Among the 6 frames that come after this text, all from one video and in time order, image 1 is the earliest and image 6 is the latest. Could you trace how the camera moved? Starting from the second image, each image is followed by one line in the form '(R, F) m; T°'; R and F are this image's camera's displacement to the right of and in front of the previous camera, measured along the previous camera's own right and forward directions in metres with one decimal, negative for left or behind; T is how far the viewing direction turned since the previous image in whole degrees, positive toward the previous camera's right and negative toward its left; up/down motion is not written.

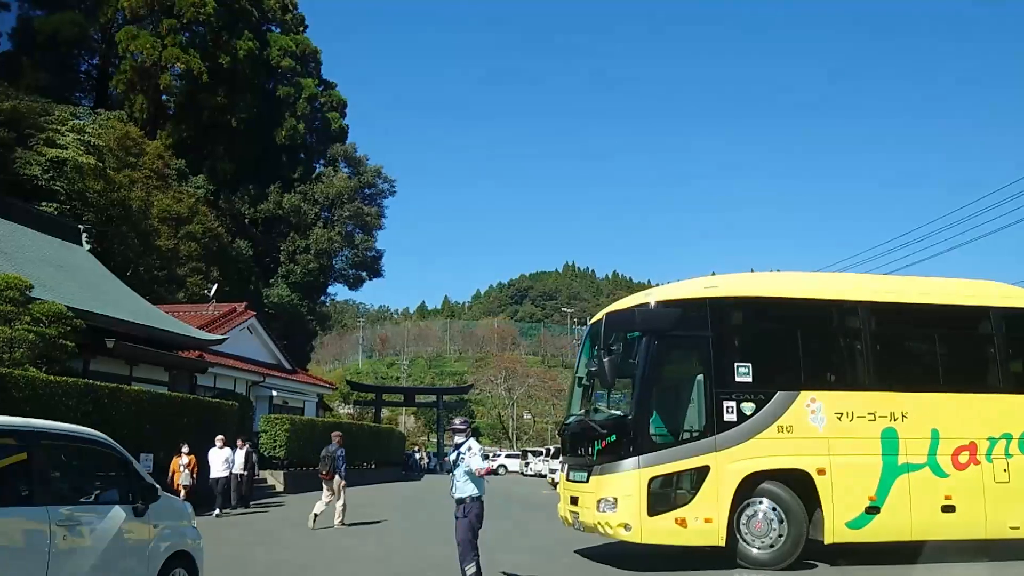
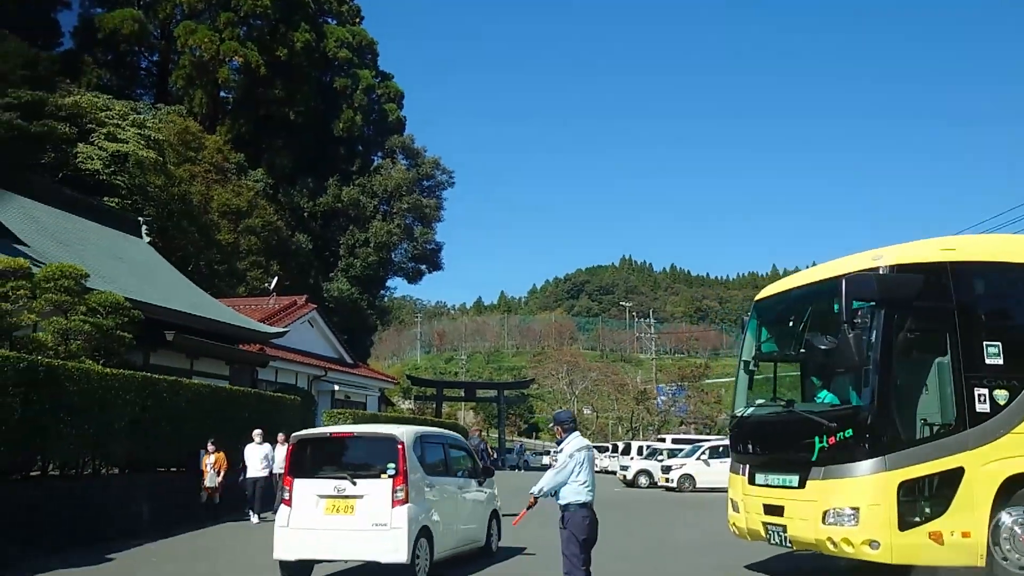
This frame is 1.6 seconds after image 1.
(-0.3, +0.9) m; -4°
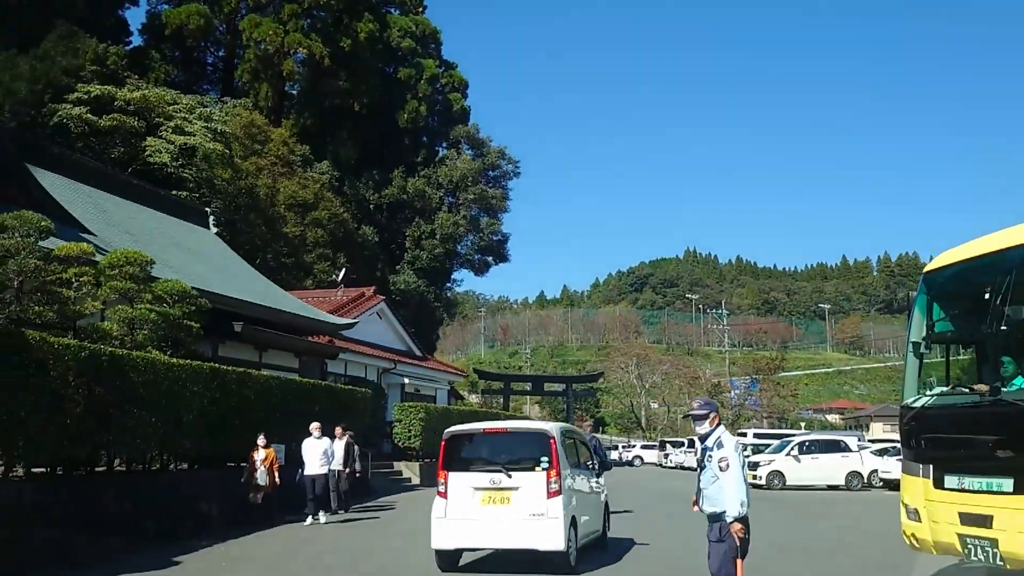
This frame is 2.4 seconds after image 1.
(-0.3, +0.8) m; -4°
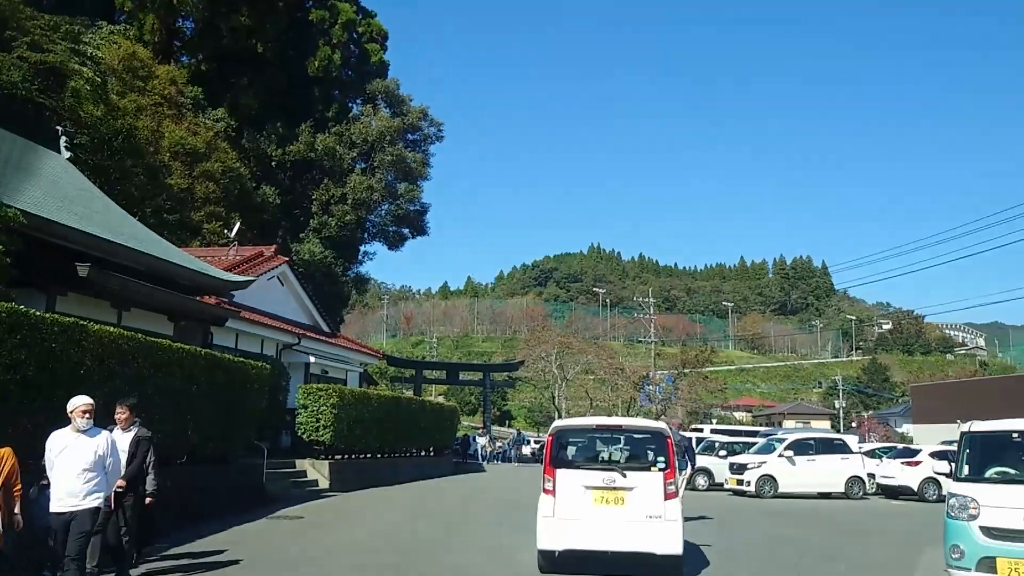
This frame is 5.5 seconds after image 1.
(-0.7, +3.9) m; +6°
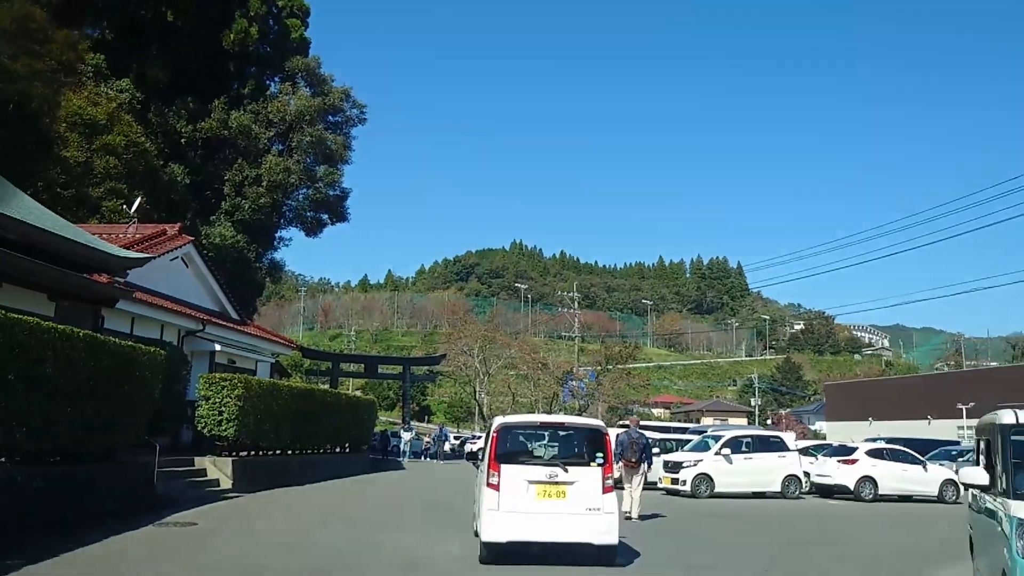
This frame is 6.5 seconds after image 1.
(-0.1, +1.1) m; +5°
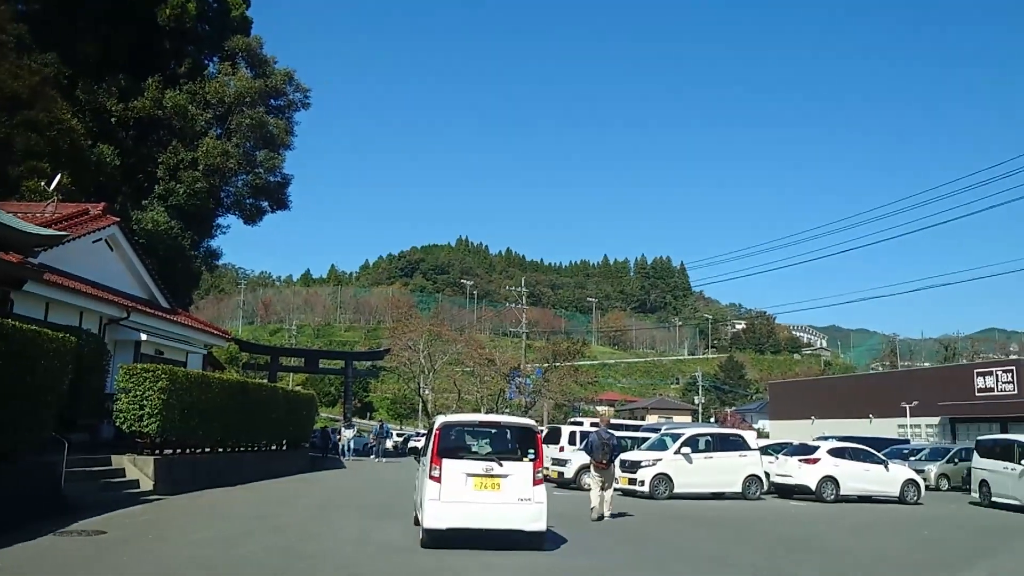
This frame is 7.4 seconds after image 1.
(-0.1, +0.9) m; +4°
